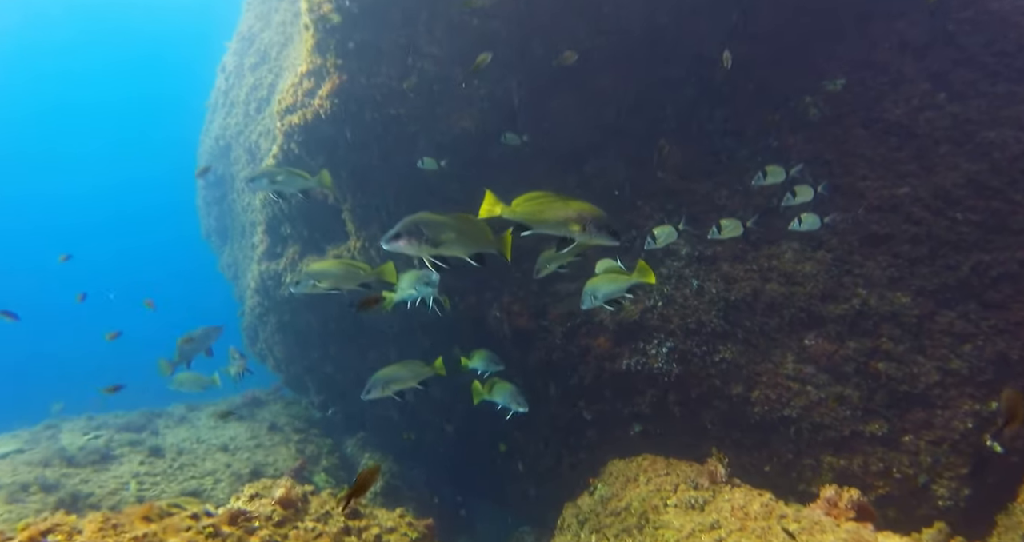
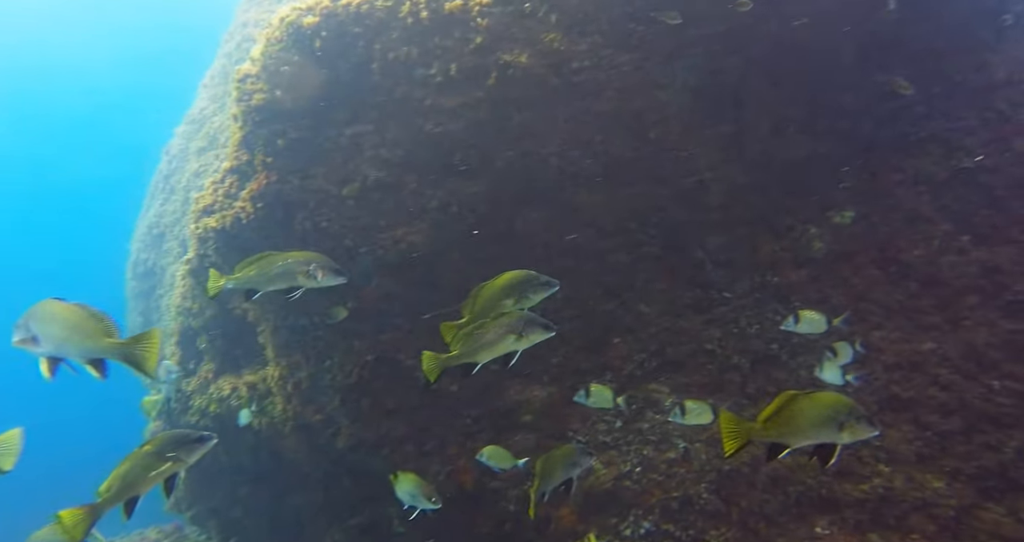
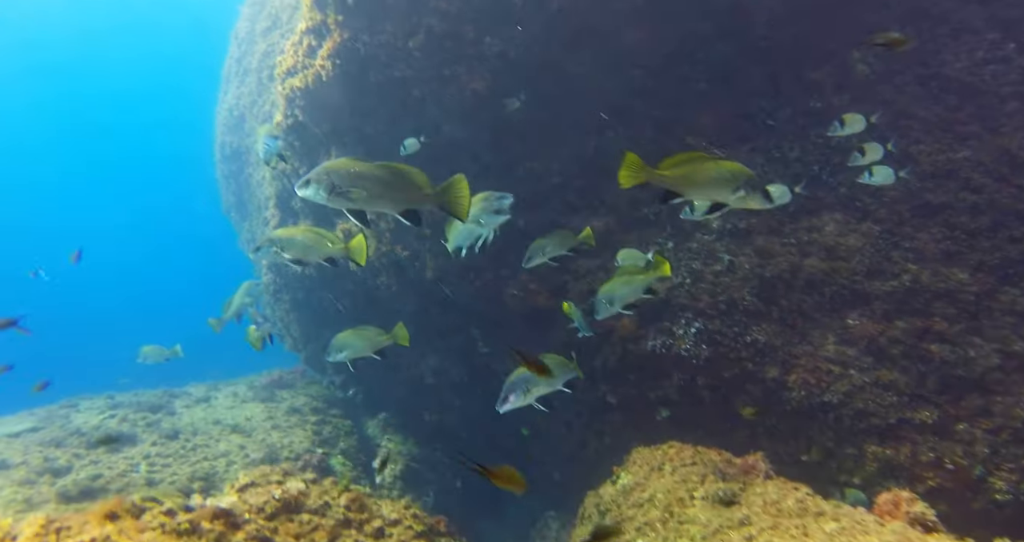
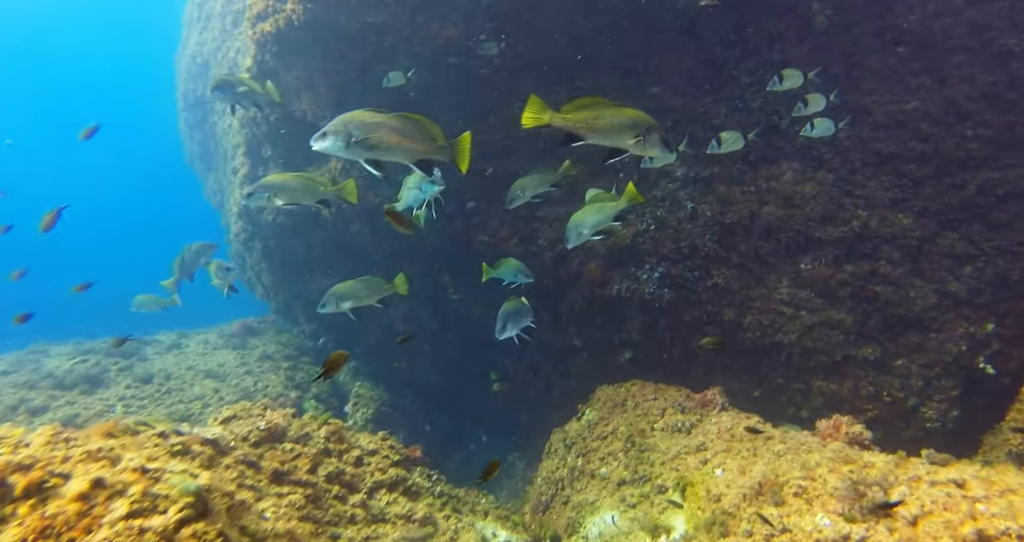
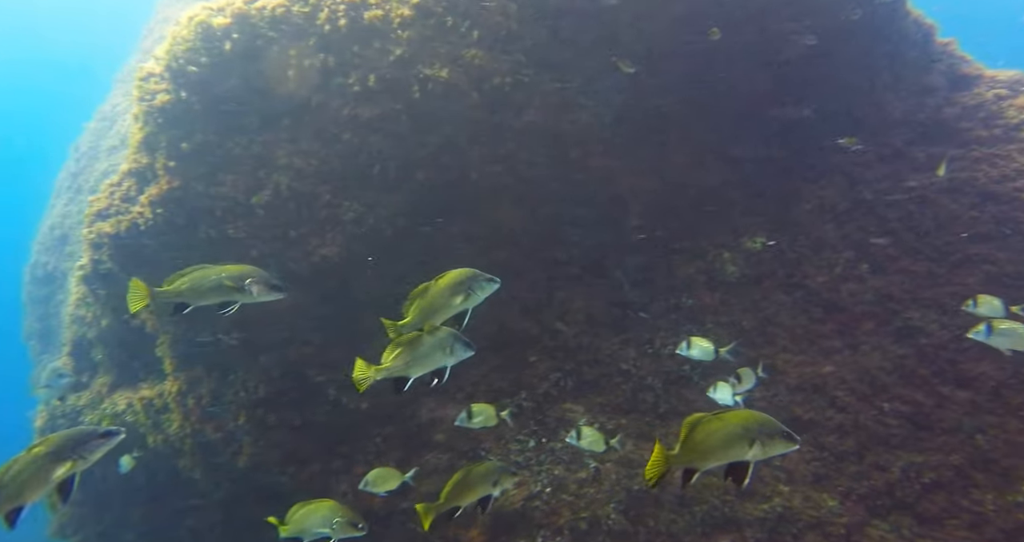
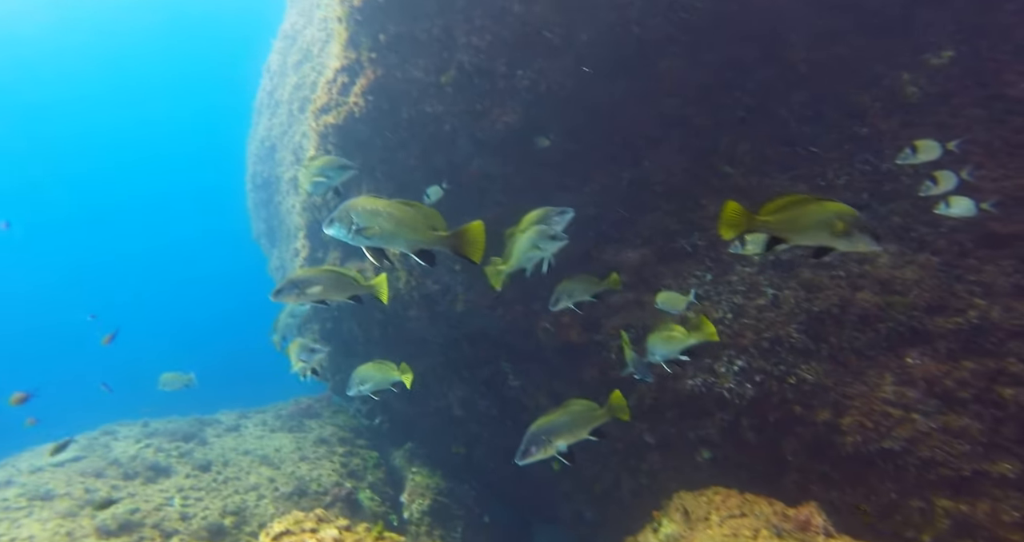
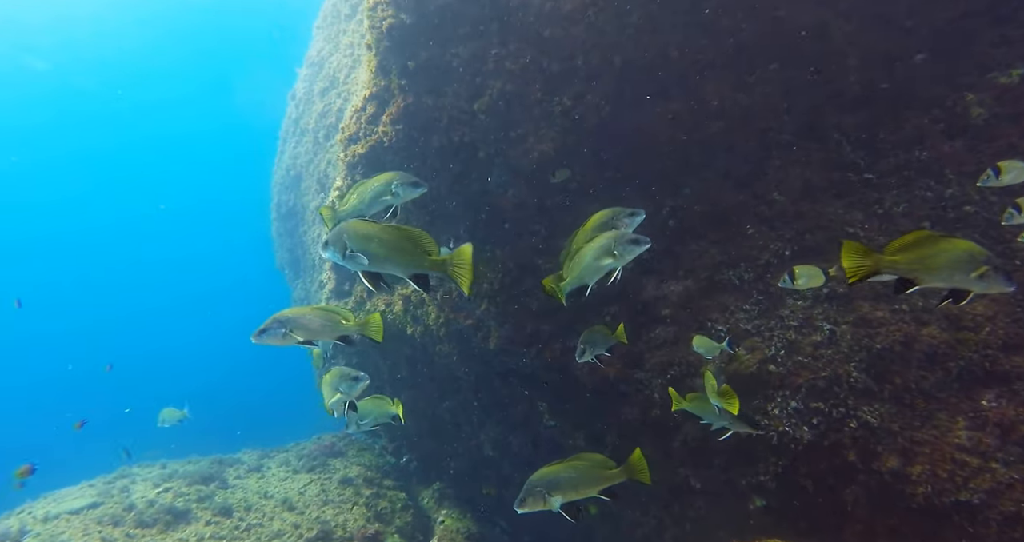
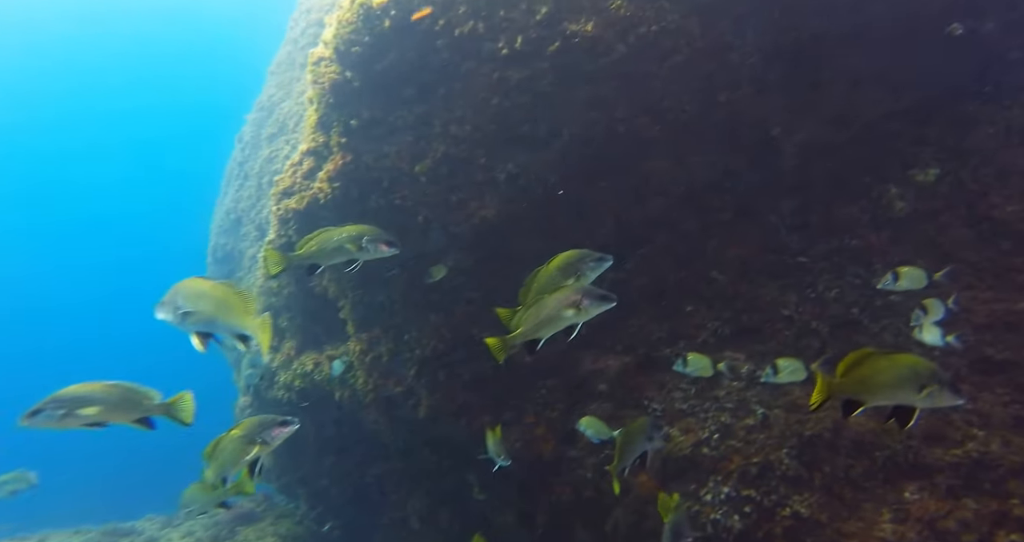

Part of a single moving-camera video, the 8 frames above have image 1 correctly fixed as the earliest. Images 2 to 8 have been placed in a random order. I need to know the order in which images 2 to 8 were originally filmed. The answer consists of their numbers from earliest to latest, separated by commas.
4, 3, 6, 7, 8, 2, 5
